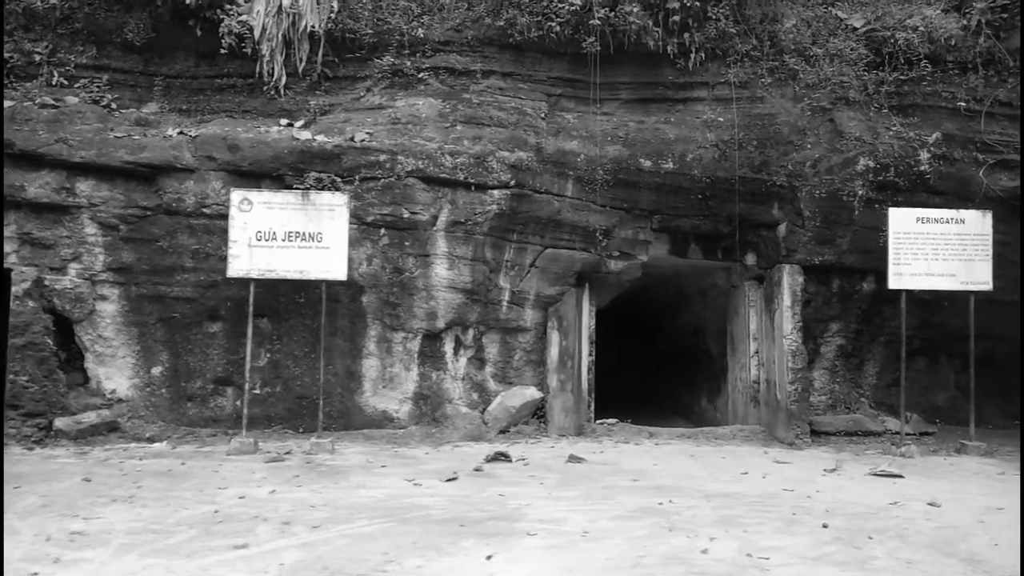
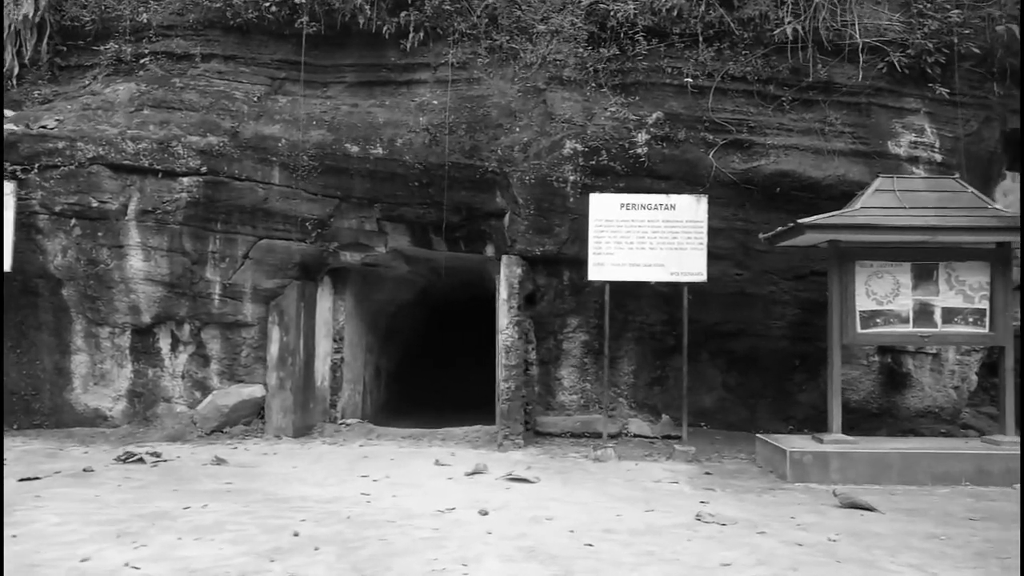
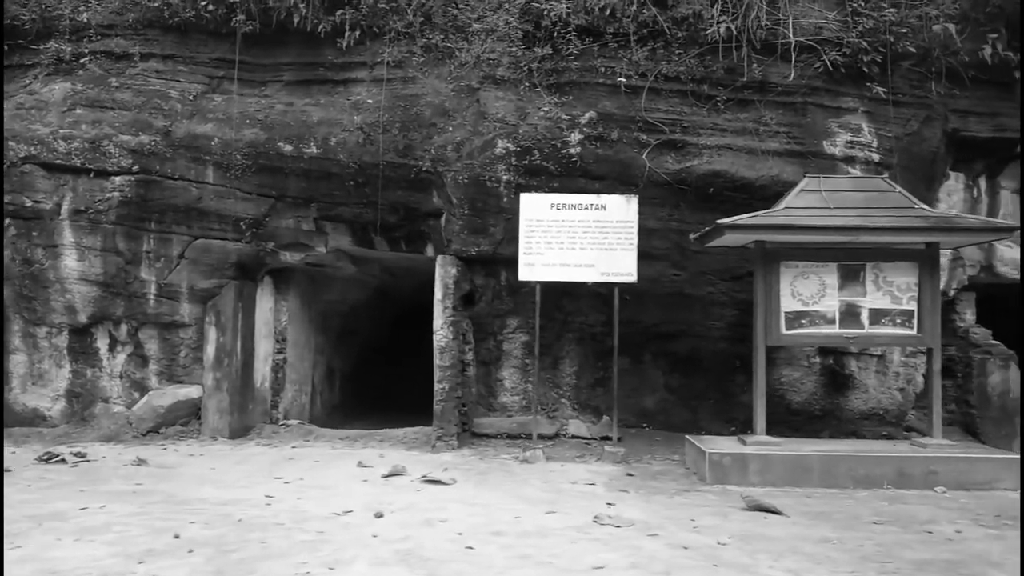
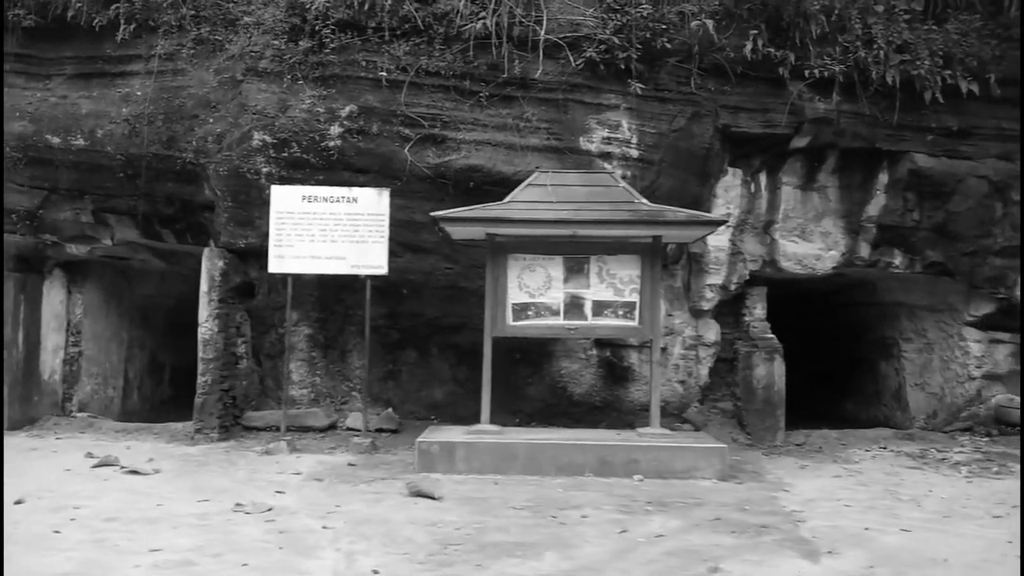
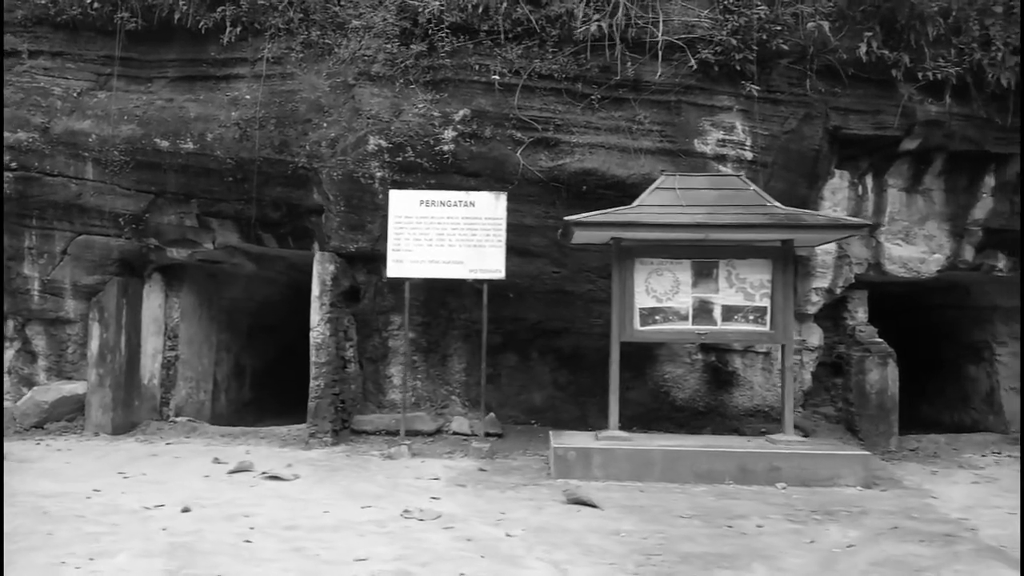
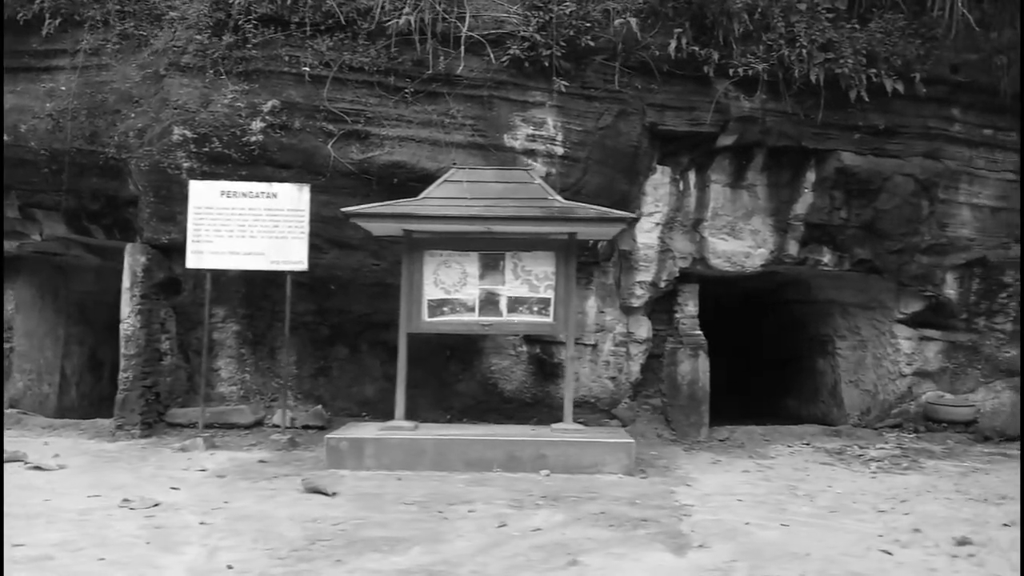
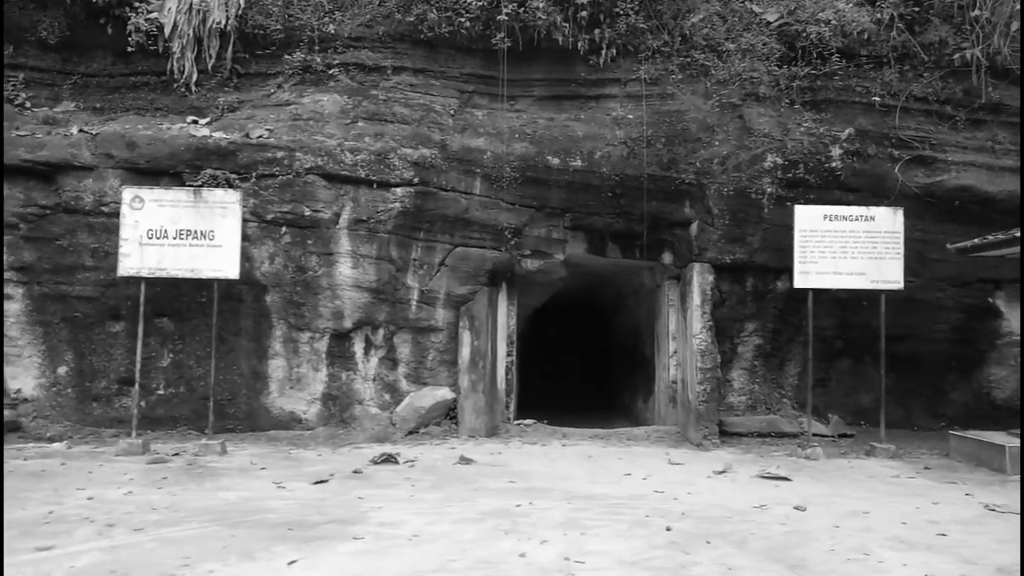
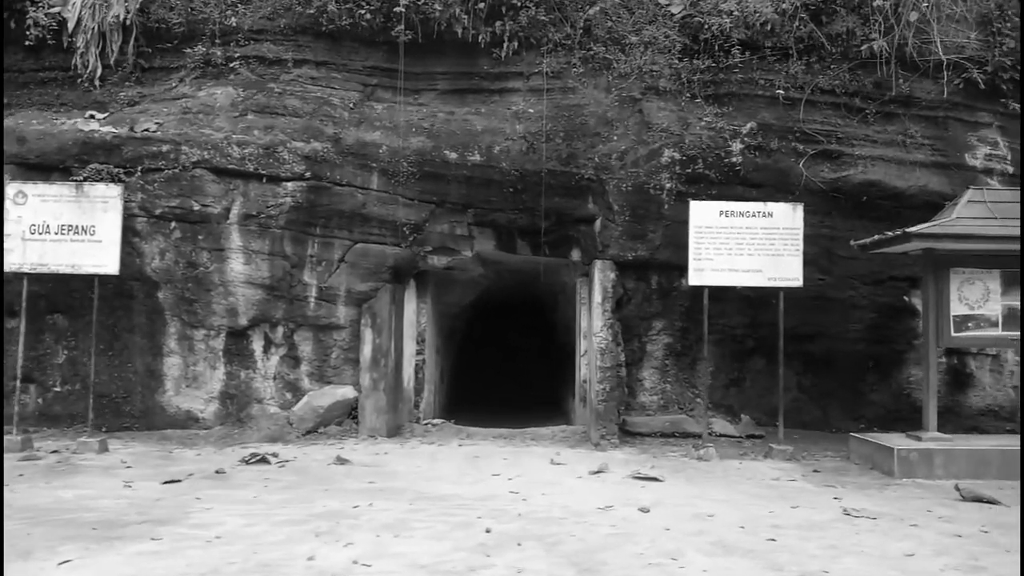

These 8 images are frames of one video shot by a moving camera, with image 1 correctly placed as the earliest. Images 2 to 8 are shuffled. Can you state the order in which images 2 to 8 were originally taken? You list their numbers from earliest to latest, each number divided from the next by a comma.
7, 8, 2, 3, 5, 4, 6
